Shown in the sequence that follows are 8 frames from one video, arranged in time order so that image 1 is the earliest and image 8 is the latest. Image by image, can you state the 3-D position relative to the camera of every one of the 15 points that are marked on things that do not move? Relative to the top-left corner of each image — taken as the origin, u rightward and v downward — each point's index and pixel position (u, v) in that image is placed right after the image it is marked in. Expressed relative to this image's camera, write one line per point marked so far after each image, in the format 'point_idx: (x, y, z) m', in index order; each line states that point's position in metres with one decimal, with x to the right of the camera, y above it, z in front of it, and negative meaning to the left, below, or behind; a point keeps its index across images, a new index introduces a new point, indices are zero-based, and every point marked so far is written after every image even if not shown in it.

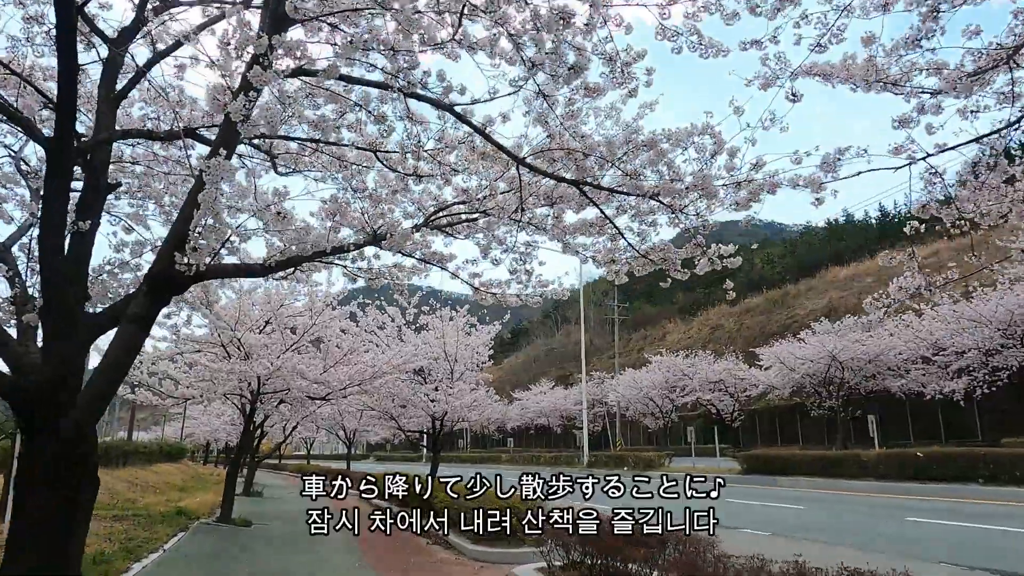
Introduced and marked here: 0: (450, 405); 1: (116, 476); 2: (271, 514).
0: (-1.3, -2.5, +14.4) m
1: (-11.3, -5.4, +18.8) m
2: (-5.4, -5.1, +14.8) m
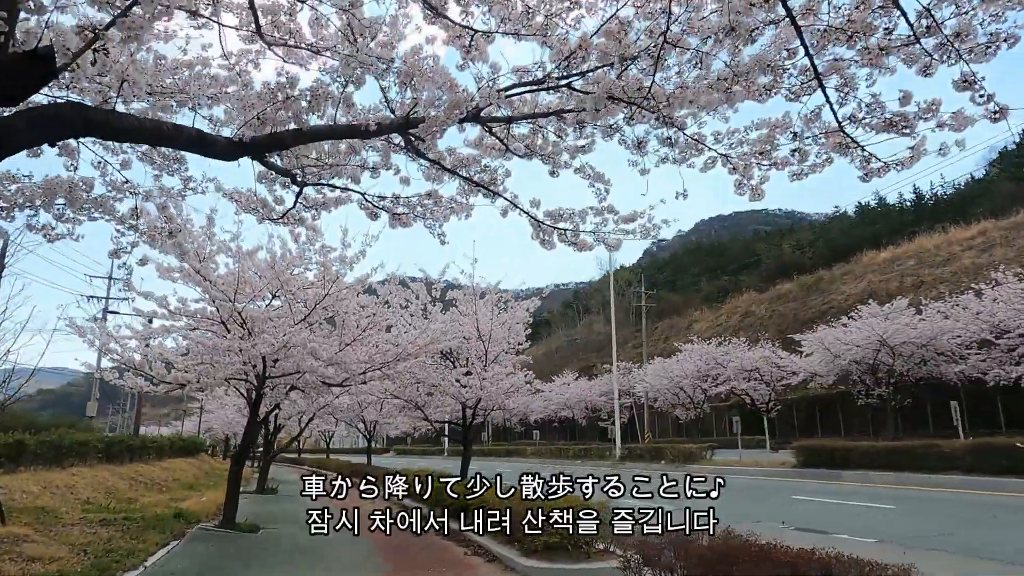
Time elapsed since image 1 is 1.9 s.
0: (-0.5, -1.9, +12.6) m
1: (-10.4, -4.9, +17.3) m
2: (-4.6, -4.5, +13.1) m
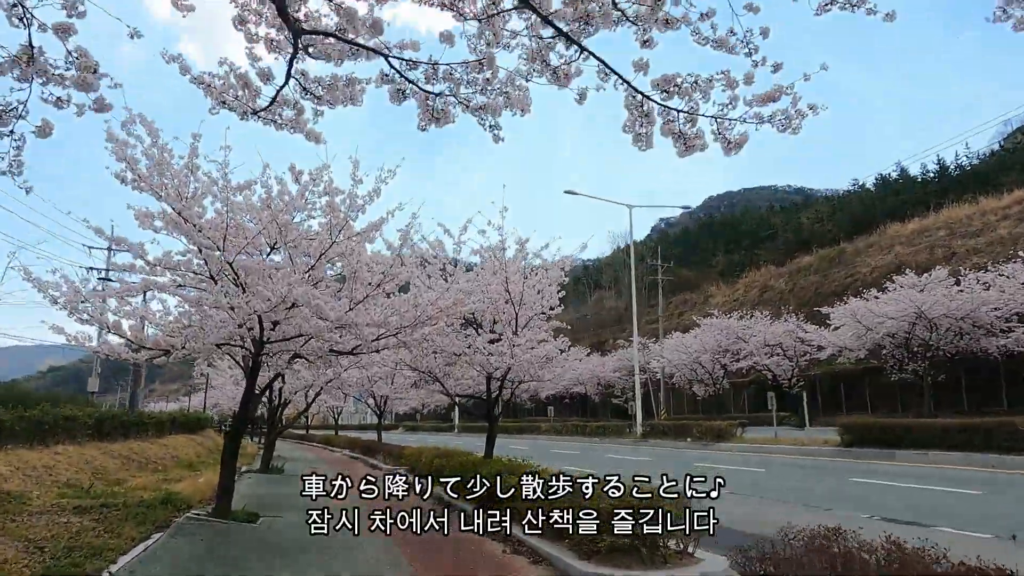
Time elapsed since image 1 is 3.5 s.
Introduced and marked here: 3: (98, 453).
0: (+0.1, -1.2, +11.0) m
1: (-9.7, -4.0, +15.9) m
2: (-4.0, -3.8, +11.6) m
3: (-9.6, -3.8, +15.1) m
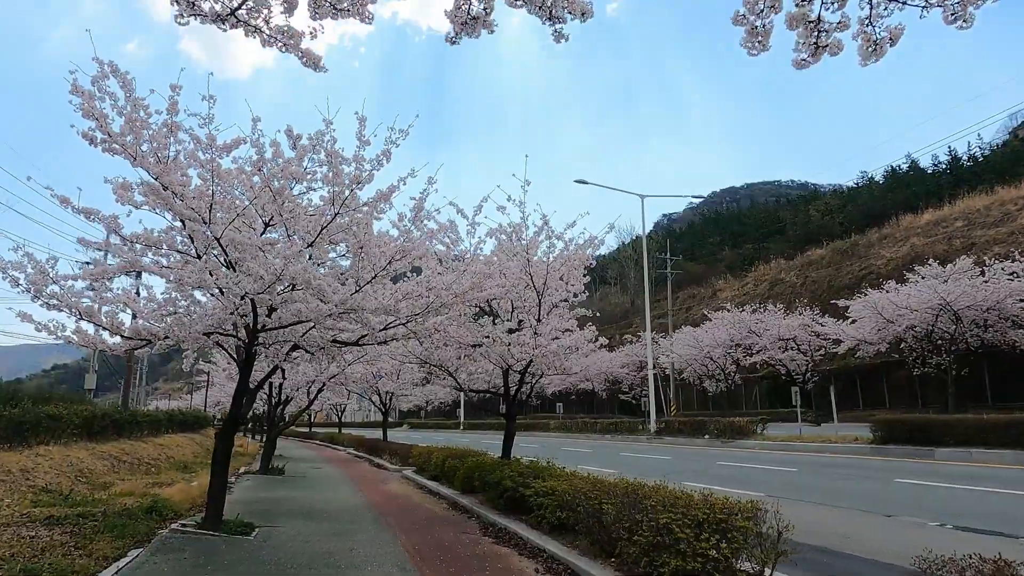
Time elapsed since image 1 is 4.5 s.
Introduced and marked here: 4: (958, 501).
0: (+0.4, -0.9, +10.0) m
1: (-9.4, -3.7, +14.9) m
2: (-3.6, -3.5, +10.6) m
3: (-9.2, -3.6, +14.1) m
4: (+7.3, -3.5, +10.8) m
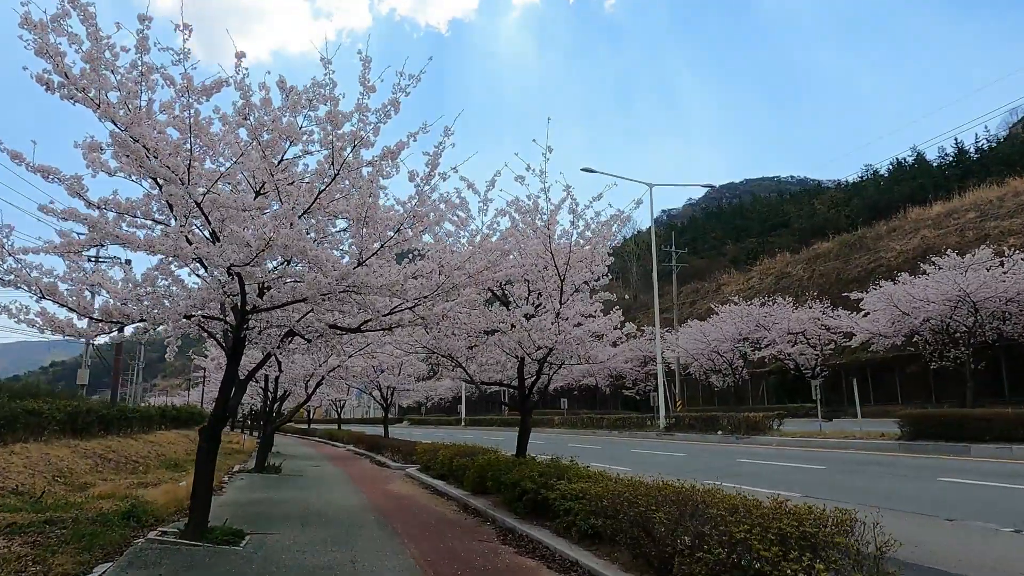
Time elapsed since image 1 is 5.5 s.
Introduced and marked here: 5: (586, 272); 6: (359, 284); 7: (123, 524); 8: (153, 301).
0: (+0.7, -0.6, +9.0) m
1: (-9.1, -3.4, +13.9) m
2: (-3.4, -3.3, +9.7) m
3: (-9.0, -3.3, +13.2) m
4: (+7.6, -3.2, +9.9) m
5: (+1.1, +0.2, +9.7) m
6: (-1.6, 0.0, +6.9) m
7: (-4.4, -2.7, +7.4) m
8: (-3.8, -0.1, +6.9) m
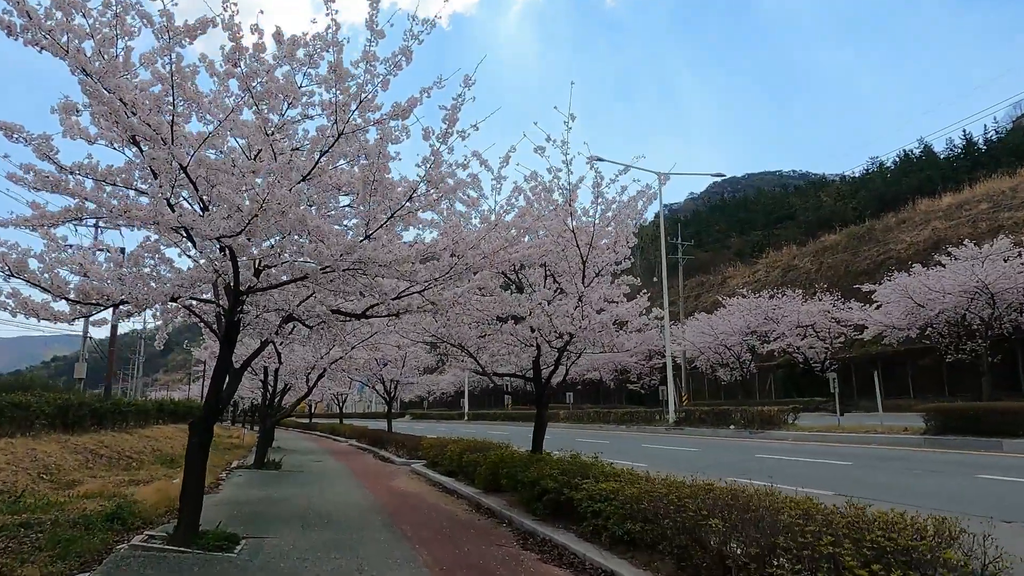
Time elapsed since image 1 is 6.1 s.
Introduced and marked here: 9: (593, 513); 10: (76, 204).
0: (+0.9, -0.4, +8.3) m
1: (-8.9, -3.2, +13.3) m
2: (-3.1, -3.0, +9.0) m
3: (-8.7, -3.0, +12.5) m
4: (+7.8, -3.0, +9.2) m
5: (+1.3, +0.5, +9.0) m
6: (-1.4, +0.2, +6.2) m
7: (-4.2, -2.5, +6.8) m
8: (-3.6, +0.1, +6.3) m
9: (+0.8, -2.2, +6.4) m
10: (-4.0, +0.8, +6.0) m
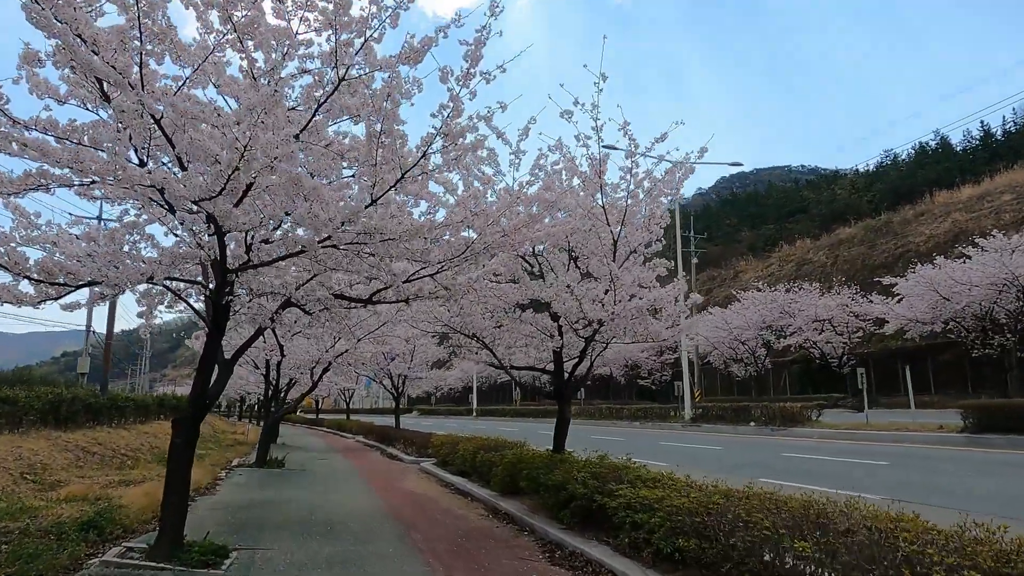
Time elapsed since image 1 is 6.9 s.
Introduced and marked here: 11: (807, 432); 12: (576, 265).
0: (+1.1, -0.2, +7.5) m
1: (-8.6, -3.0, +12.6) m
2: (-2.9, -2.8, +8.2) m
3: (-8.4, -2.8, +11.8) m
4: (+8.1, -2.8, +8.3) m
5: (+1.6, +0.7, +8.1) m
6: (-1.2, +0.4, +5.4) m
7: (-3.9, -2.3, +6.0) m
8: (-3.4, +0.3, +5.5) m
9: (+1.0, -2.0, +5.5) m
10: (-3.7, +0.9, +5.2) m
11: (+8.9, -4.3, +19.8) m
12: (+0.8, +0.3, +8.0) m
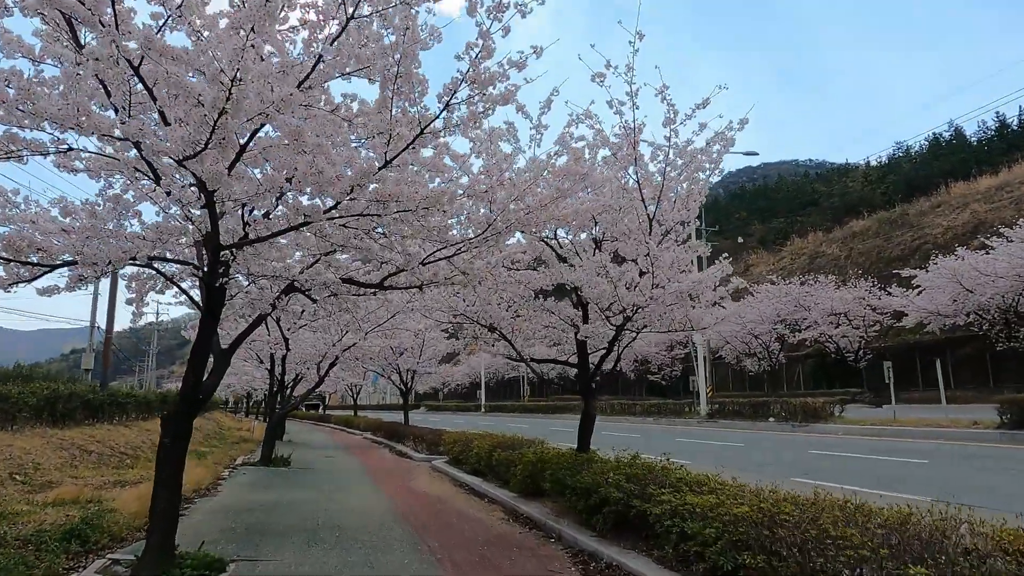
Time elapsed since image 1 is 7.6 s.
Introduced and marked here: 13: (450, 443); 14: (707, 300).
0: (+1.4, 0.0, +6.8) m
1: (-8.3, -2.8, +12.0) m
2: (-2.6, -2.7, +7.6) m
3: (-8.1, -2.6, +11.2) m
4: (+8.3, -2.6, +7.6) m
5: (+1.8, +0.8, +7.5) m
6: (-0.9, +0.6, +4.7) m
7: (-3.7, -2.1, +5.4) m
8: (-3.1, +0.4, +4.8) m
9: (+1.3, -1.8, +4.9) m
10: (-3.5, +1.1, +4.6) m
11: (+9.3, -4.1, +19.0) m
12: (+1.0, +0.4, +7.3) m
13: (-1.3, -3.2, +13.5) m
14: (+2.2, -0.1, +7.7) m
